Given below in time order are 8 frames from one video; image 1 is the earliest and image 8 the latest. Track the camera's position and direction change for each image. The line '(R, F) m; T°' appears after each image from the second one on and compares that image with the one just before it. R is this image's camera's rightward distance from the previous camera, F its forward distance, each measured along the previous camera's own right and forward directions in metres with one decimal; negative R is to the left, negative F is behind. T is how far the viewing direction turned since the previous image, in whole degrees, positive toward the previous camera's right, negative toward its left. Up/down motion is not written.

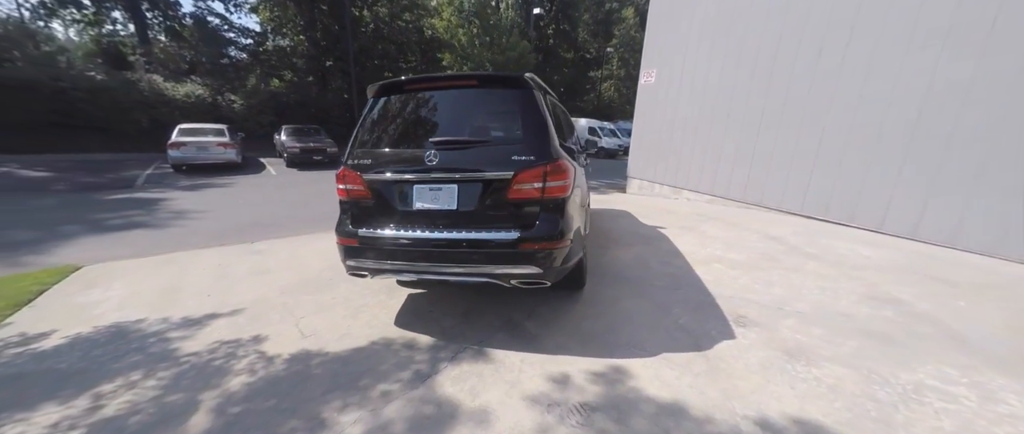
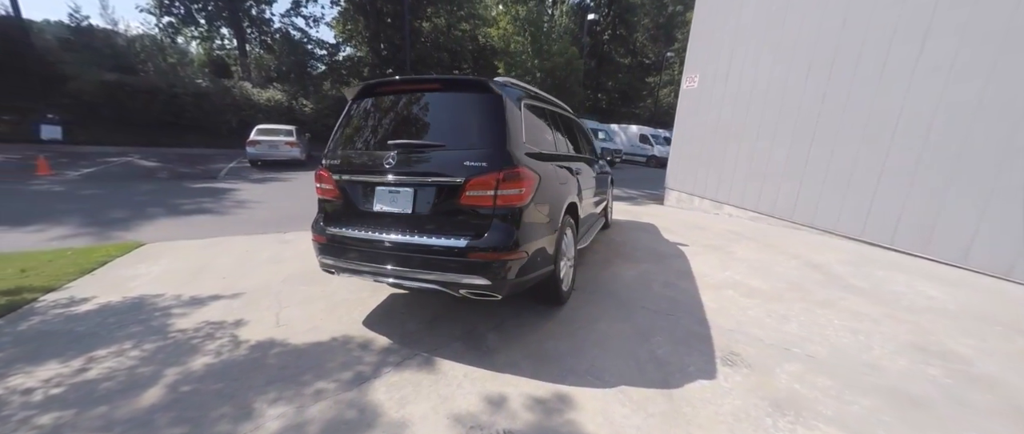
(+0.7, +0.2) m; -10°
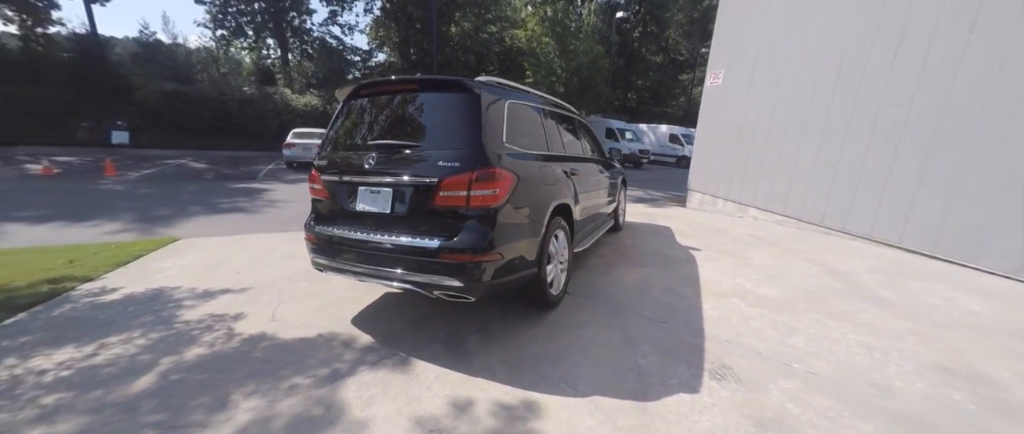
(+0.4, +0.1) m; -5°
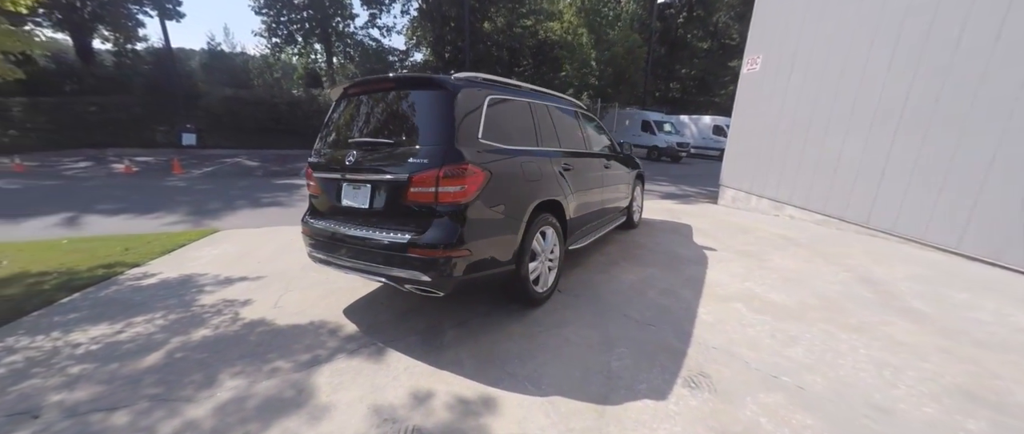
(+0.5, 0.0) m; -7°
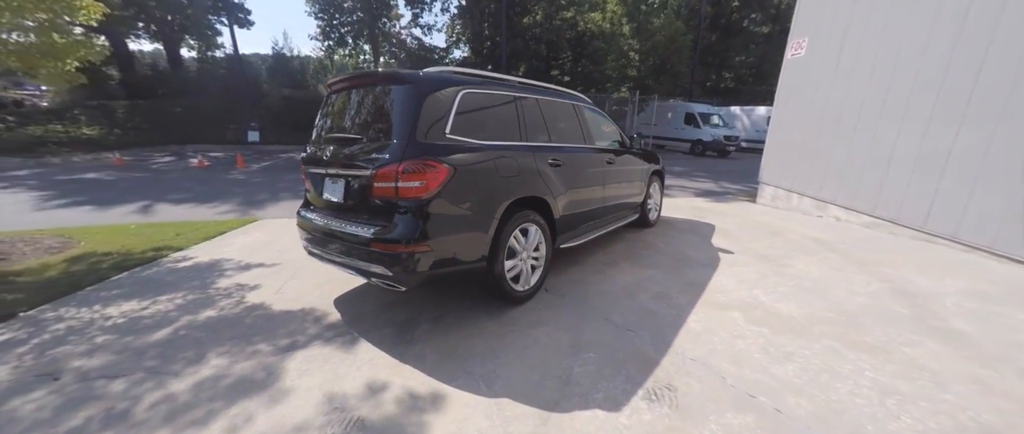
(+0.6, +0.1) m; -8°
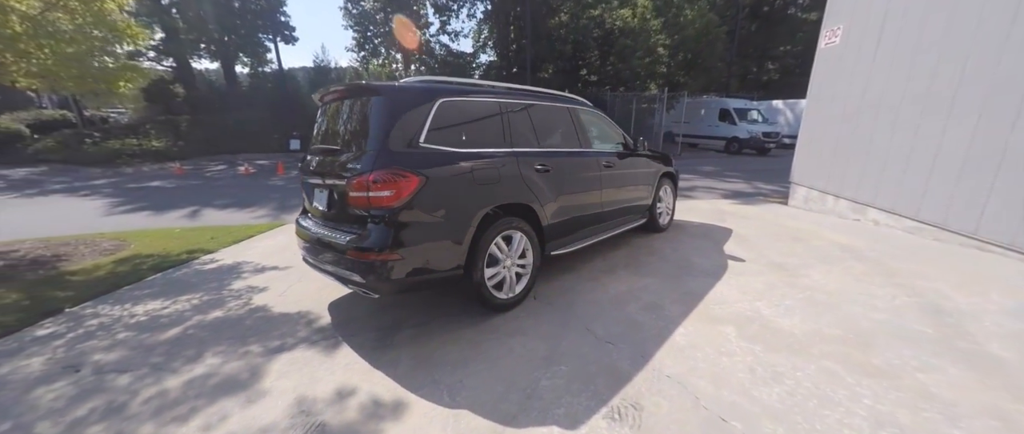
(+0.5, +0.1) m; -6°
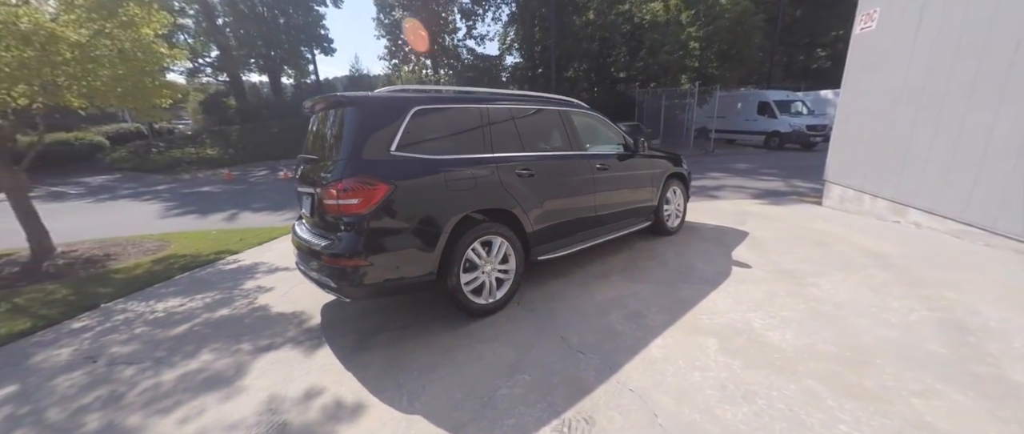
(+0.5, +0.1) m; -6°
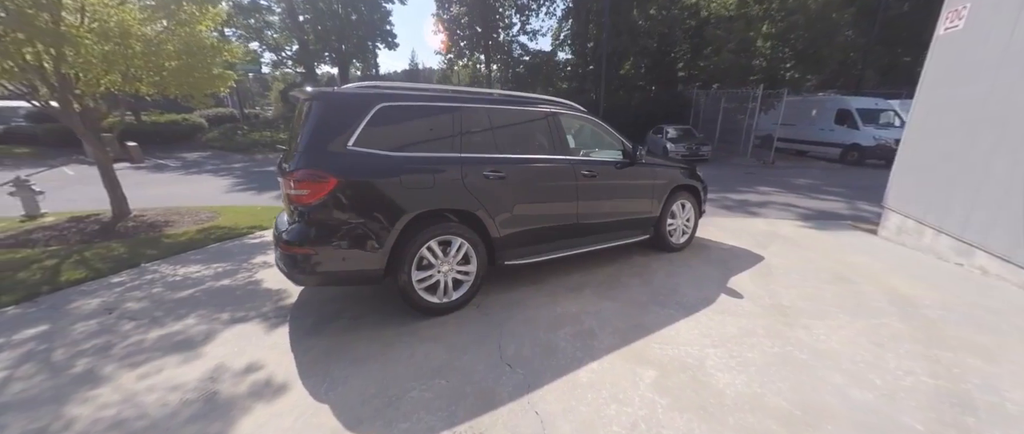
(+0.8, +0.2) m; -9°
